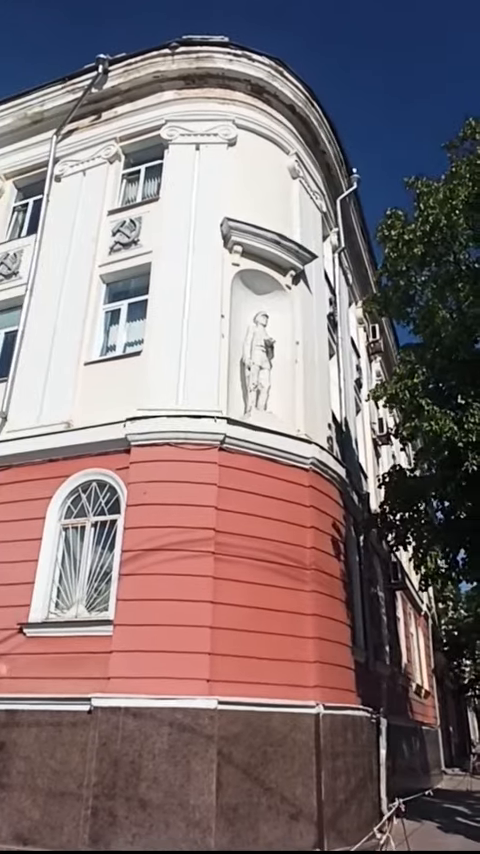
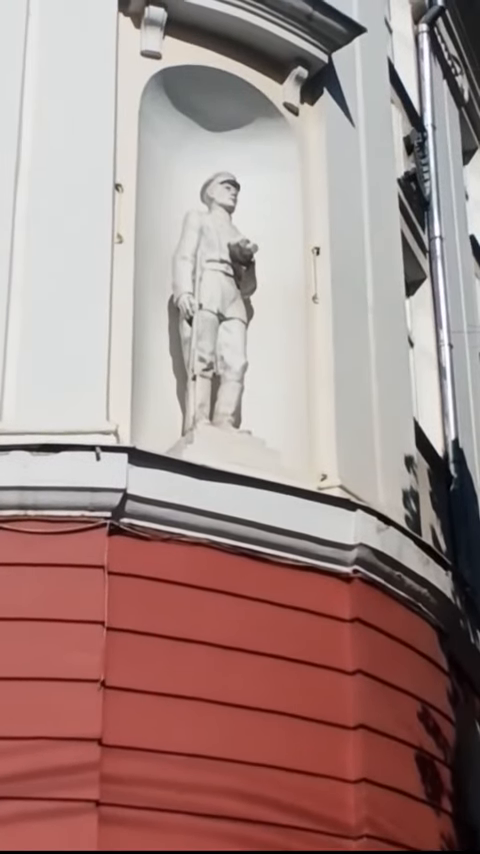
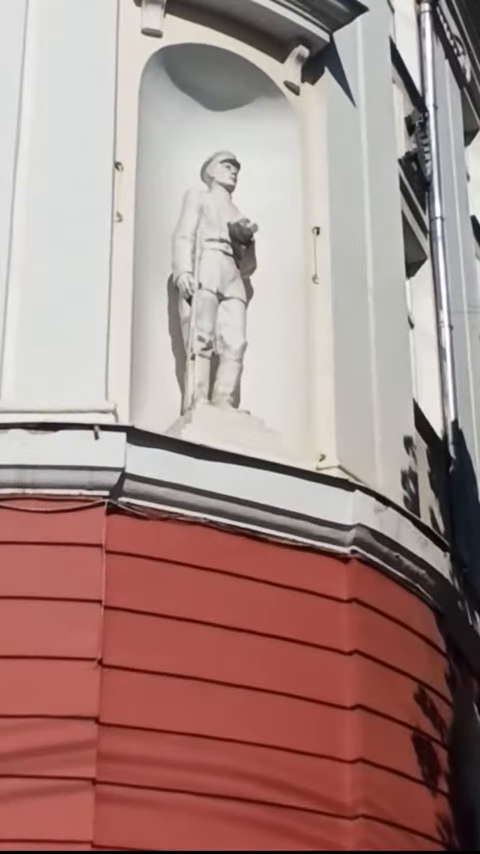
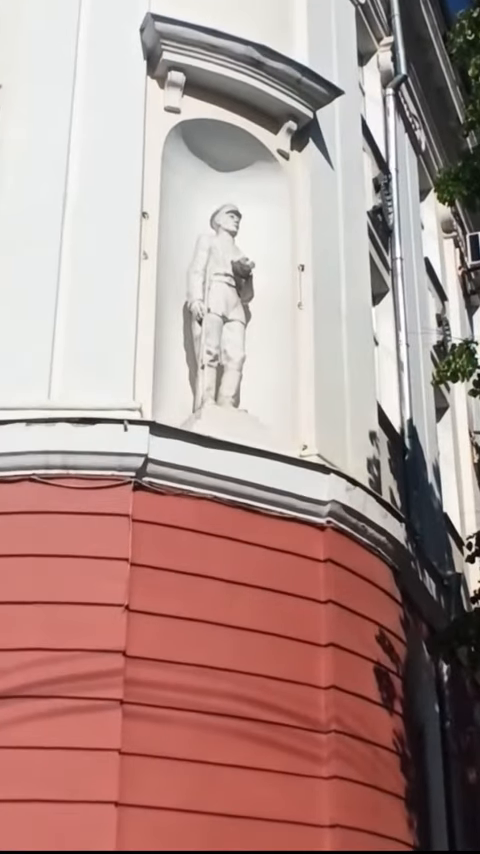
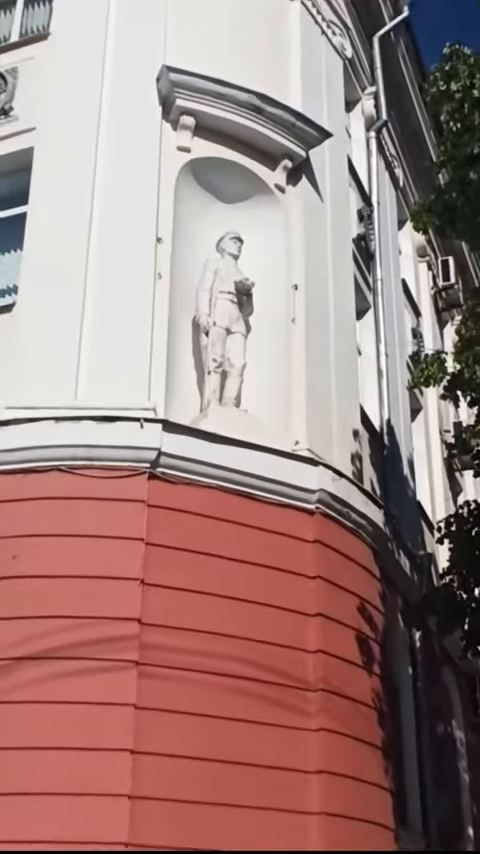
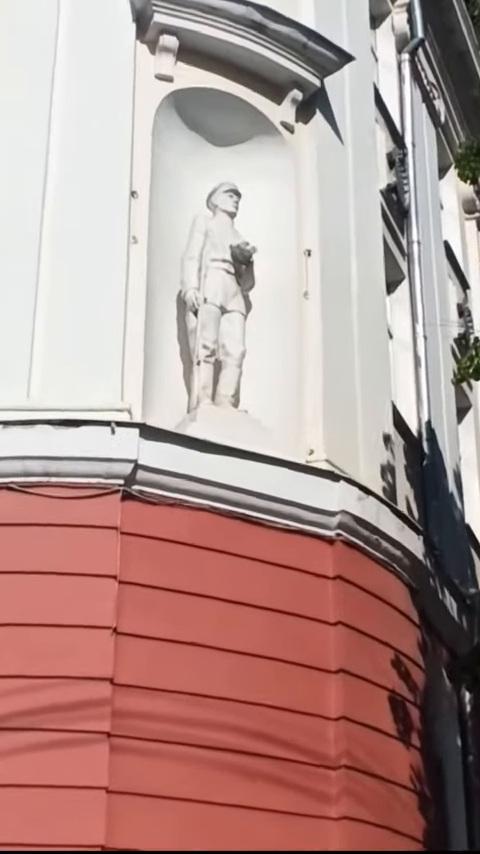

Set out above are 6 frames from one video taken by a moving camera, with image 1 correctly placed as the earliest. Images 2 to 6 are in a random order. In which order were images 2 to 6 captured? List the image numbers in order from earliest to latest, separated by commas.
5, 4, 6, 3, 2
